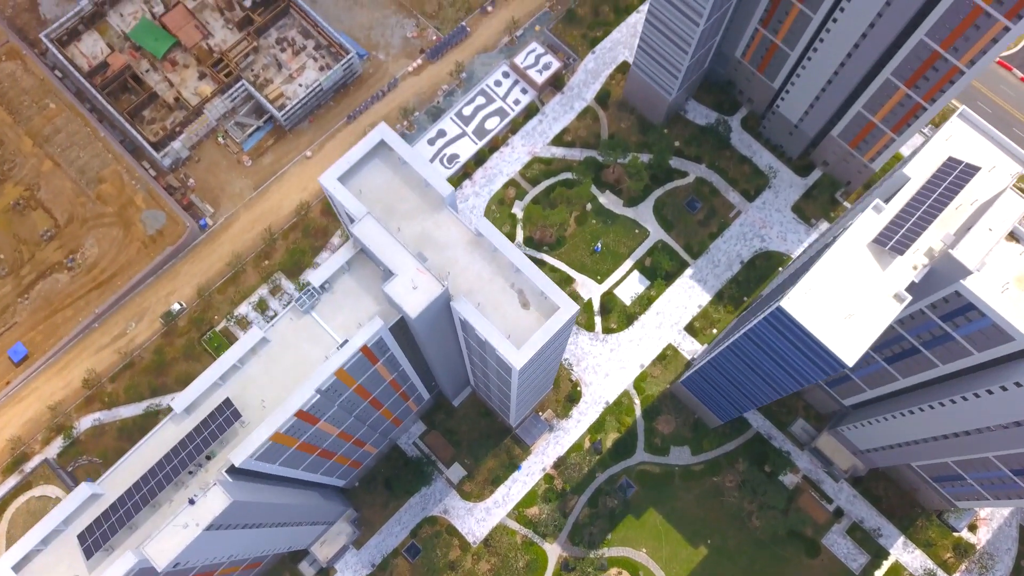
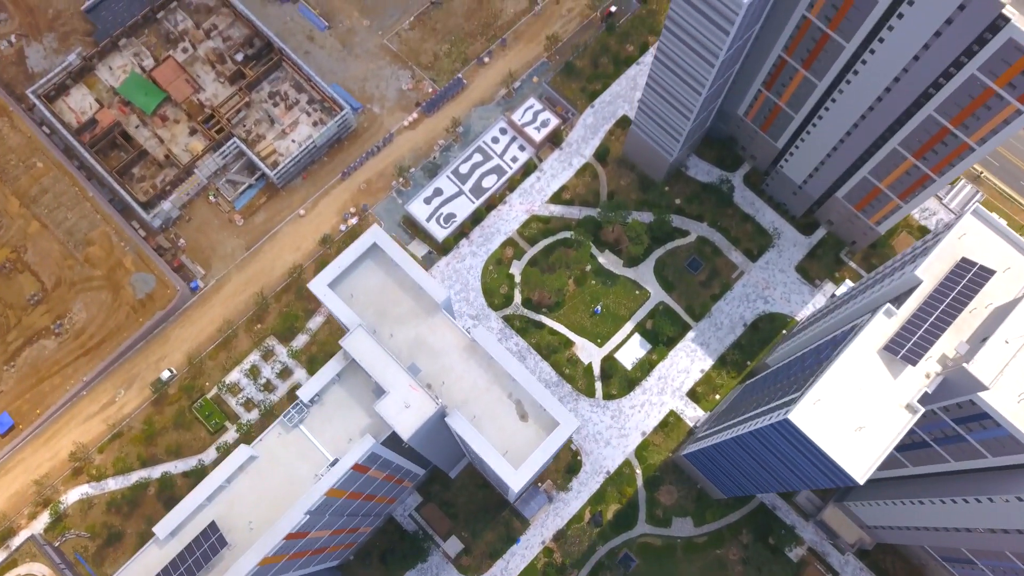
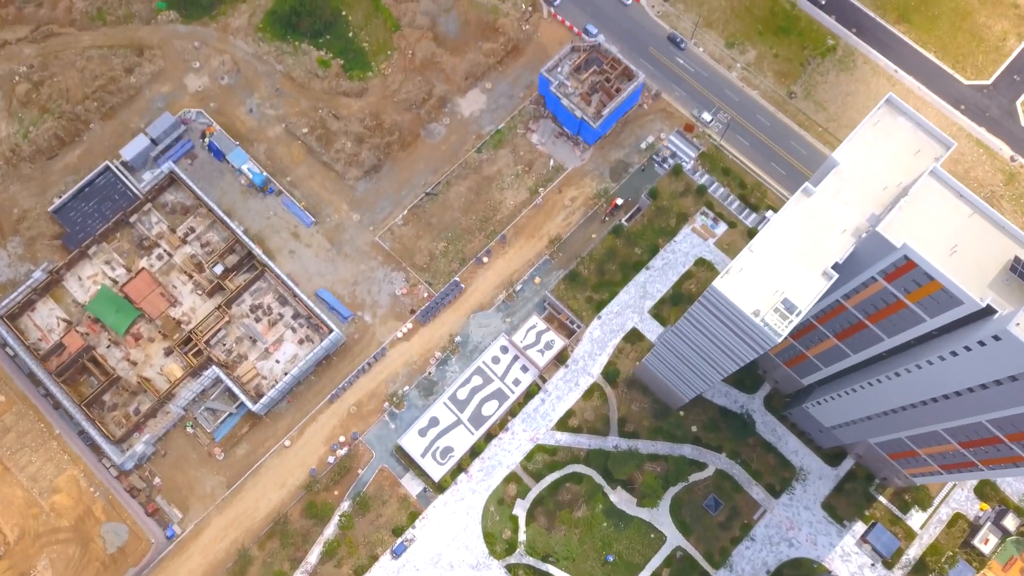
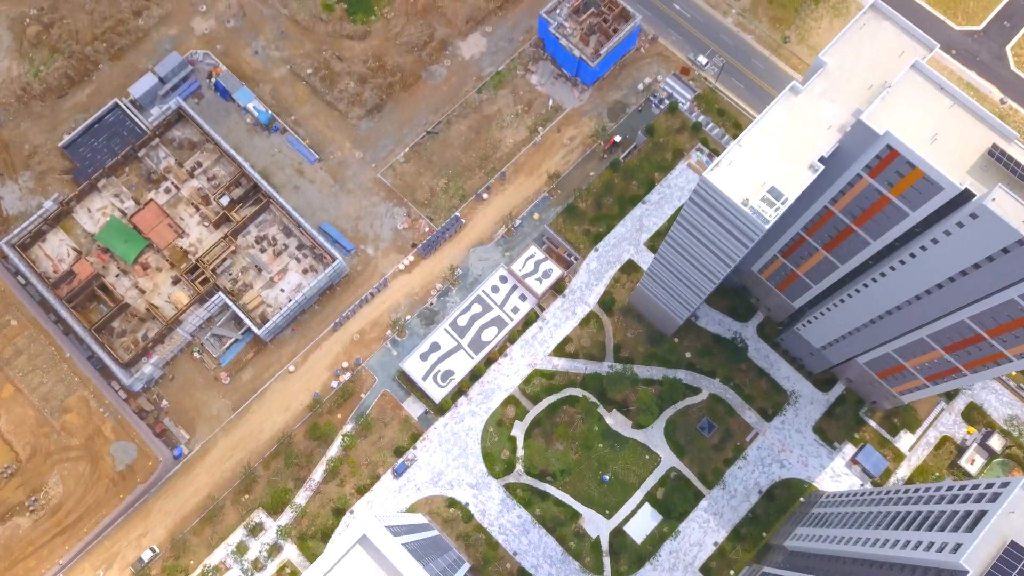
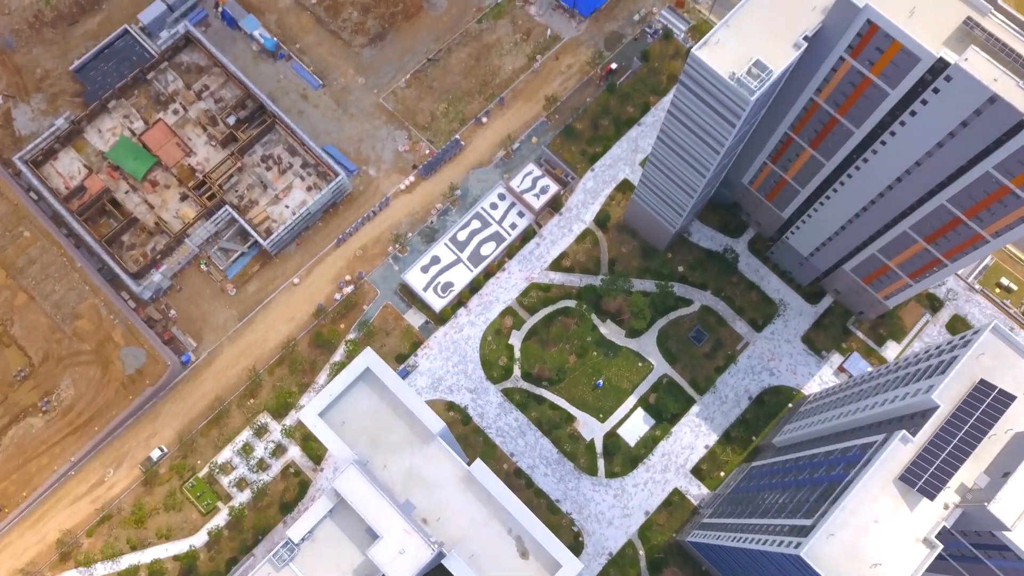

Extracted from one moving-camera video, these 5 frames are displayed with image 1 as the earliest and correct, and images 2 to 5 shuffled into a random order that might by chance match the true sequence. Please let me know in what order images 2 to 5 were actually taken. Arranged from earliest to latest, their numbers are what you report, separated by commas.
2, 5, 4, 3
